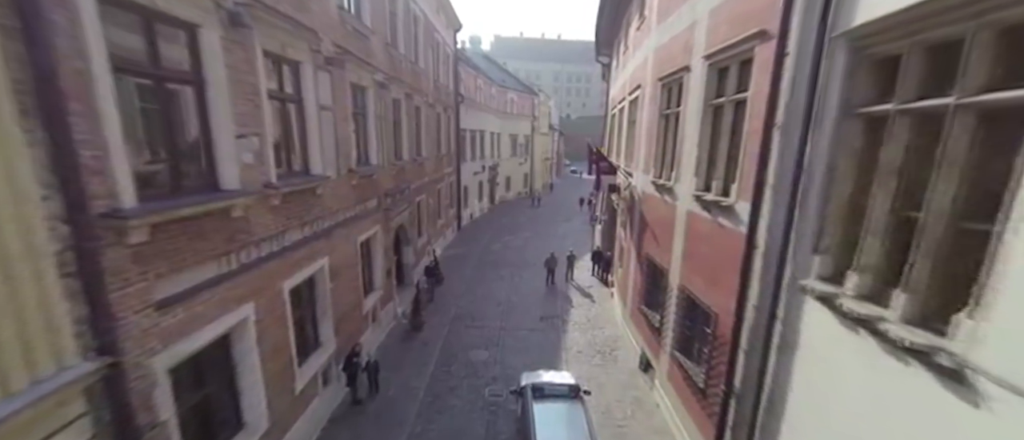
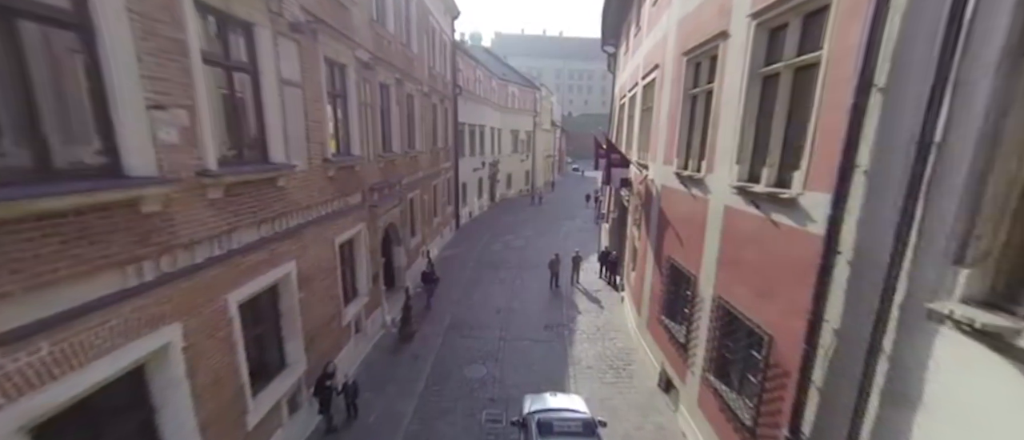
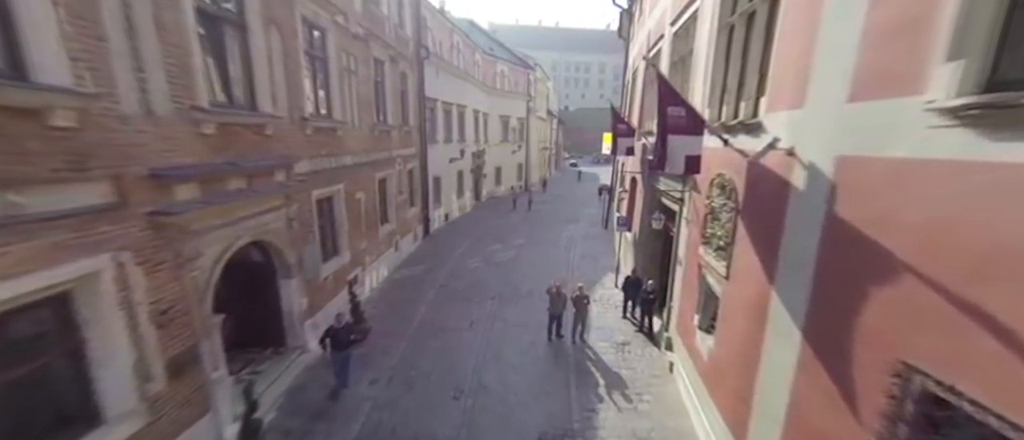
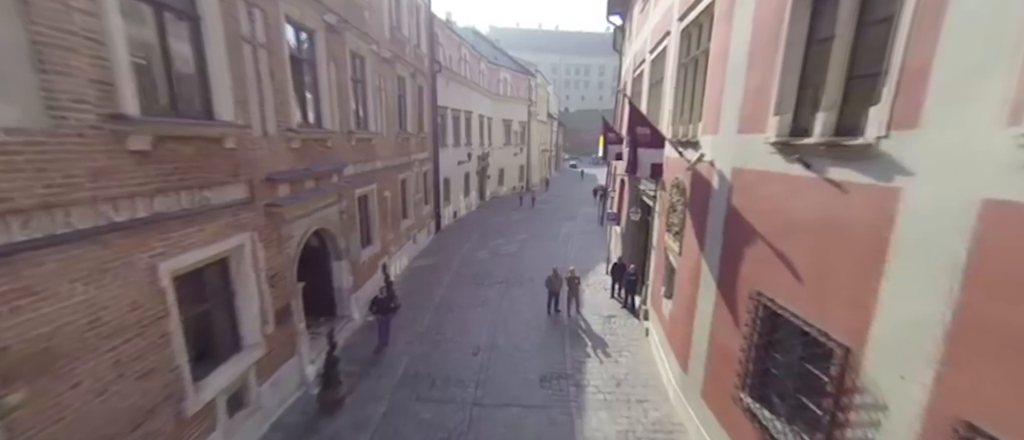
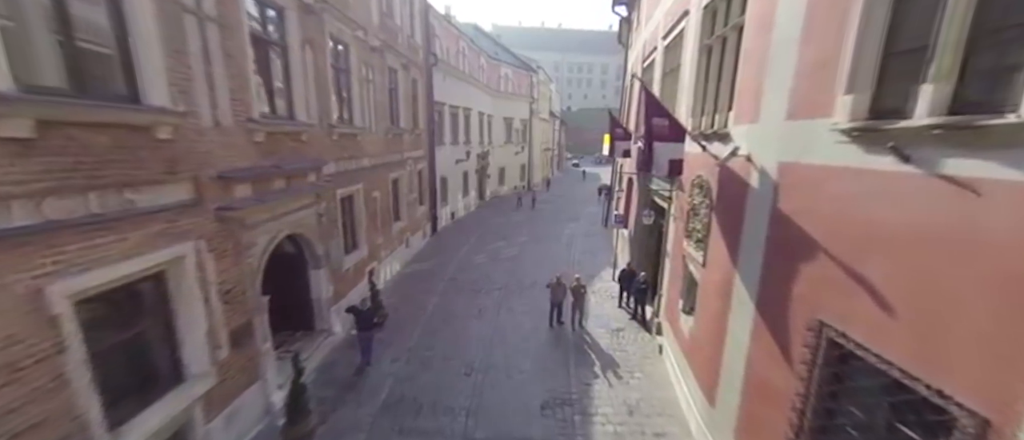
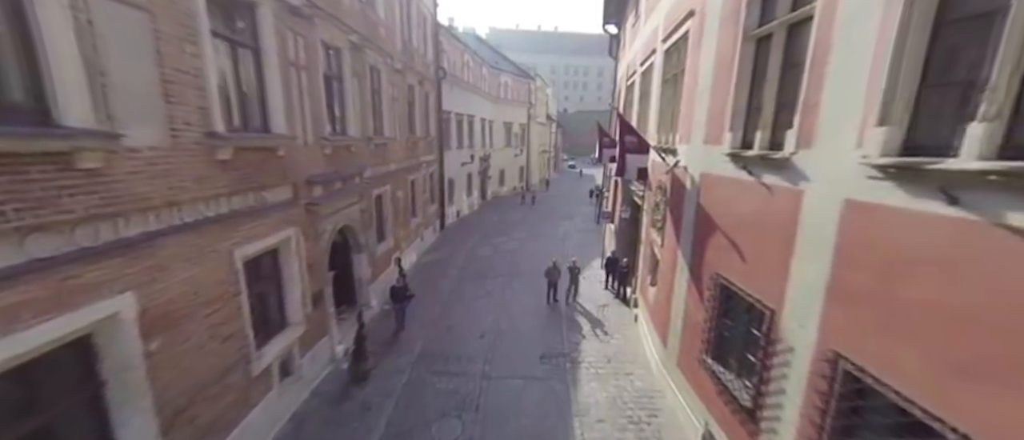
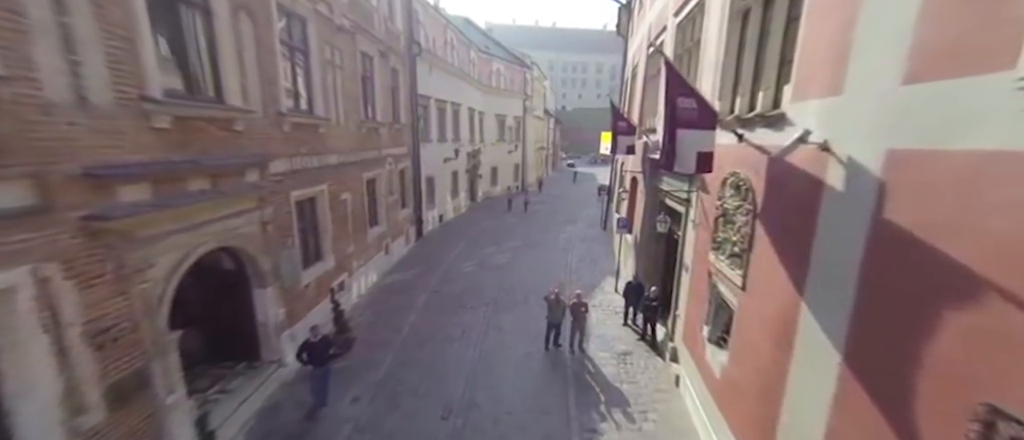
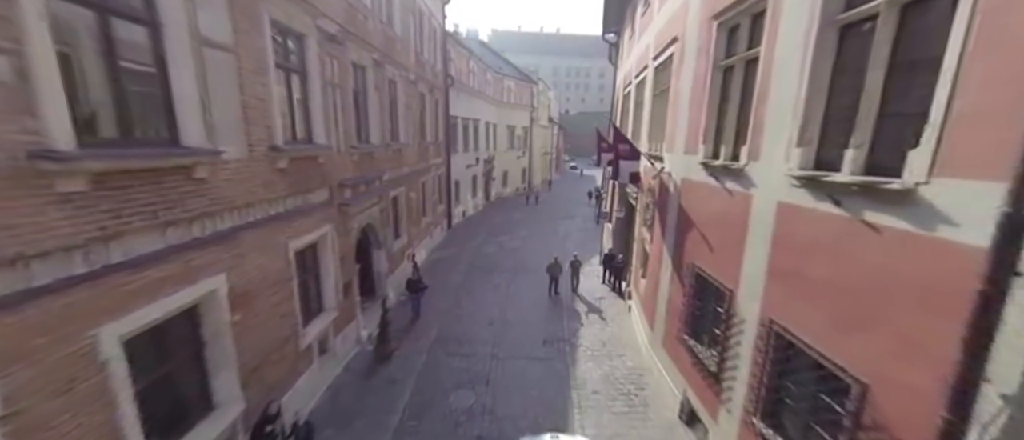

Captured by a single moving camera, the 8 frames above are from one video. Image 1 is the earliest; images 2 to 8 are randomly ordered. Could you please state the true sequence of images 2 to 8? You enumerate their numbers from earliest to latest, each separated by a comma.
2, 8, 6, 4, 5, 3, 7
